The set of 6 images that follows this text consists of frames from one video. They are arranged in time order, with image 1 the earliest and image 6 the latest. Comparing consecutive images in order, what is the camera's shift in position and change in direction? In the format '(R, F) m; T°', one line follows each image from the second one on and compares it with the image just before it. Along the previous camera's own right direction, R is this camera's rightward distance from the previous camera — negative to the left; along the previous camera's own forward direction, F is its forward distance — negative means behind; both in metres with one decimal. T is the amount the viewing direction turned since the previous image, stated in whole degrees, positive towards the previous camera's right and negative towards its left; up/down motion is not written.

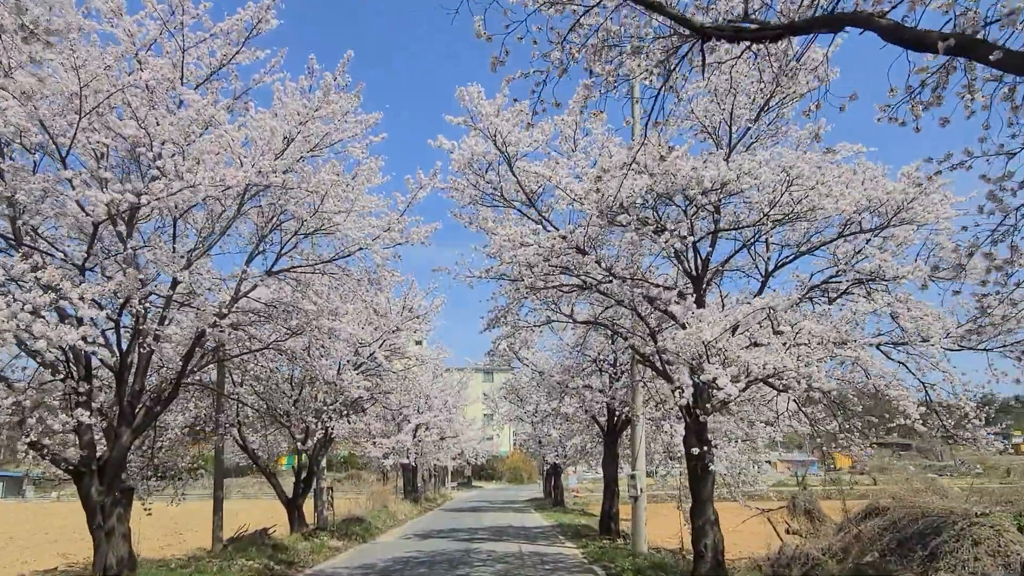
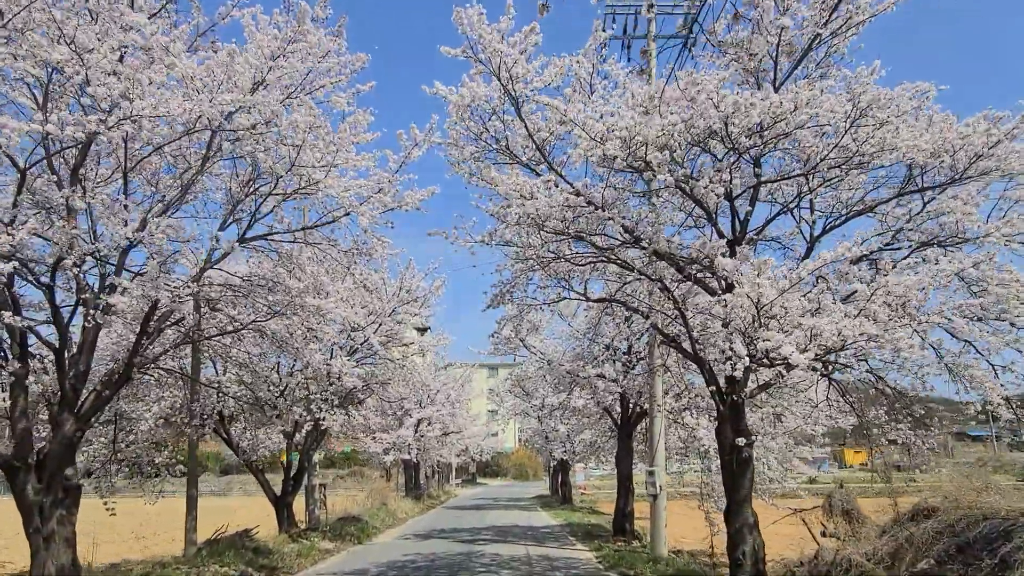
(0.0, +1.4) m; 0°
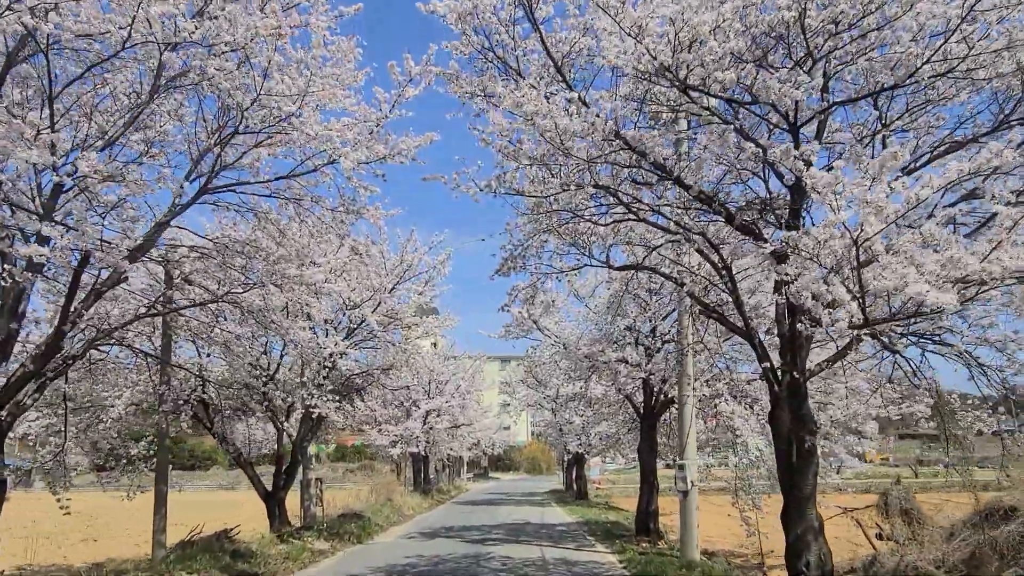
(0.0, +1.6) m; -1°
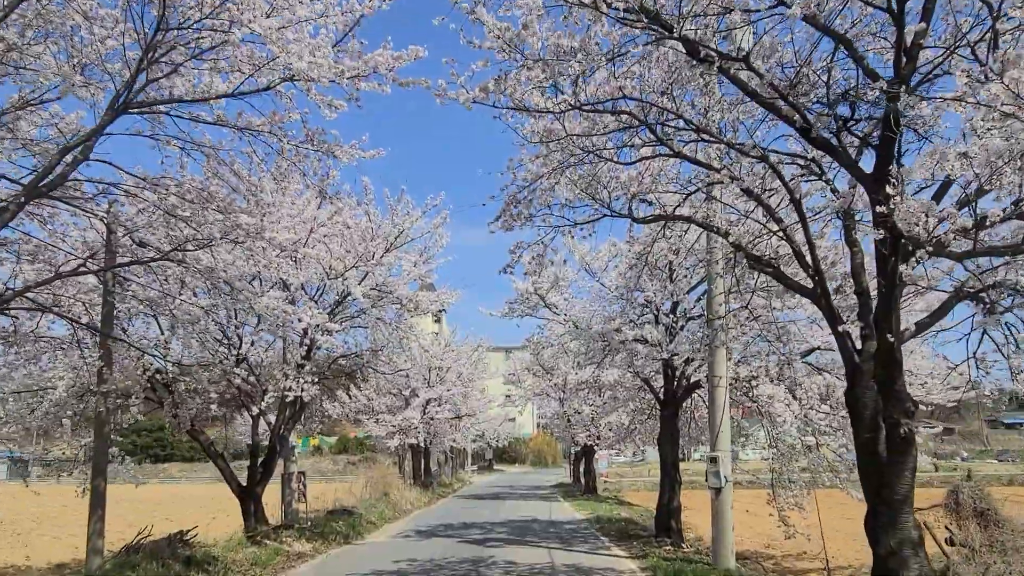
(0.0, +1.8) m; 0°
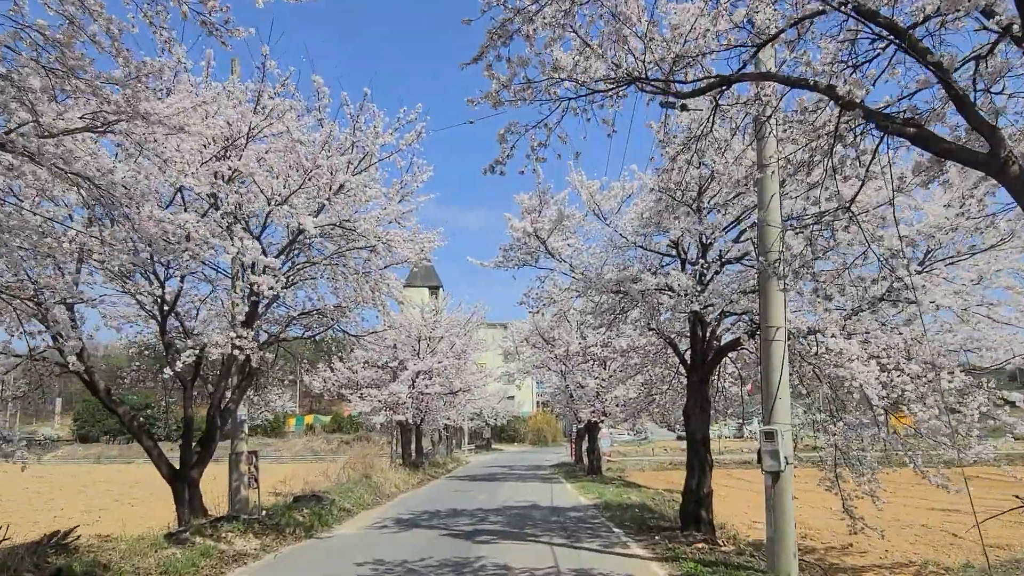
(+0.1, +2.6) m; 0°
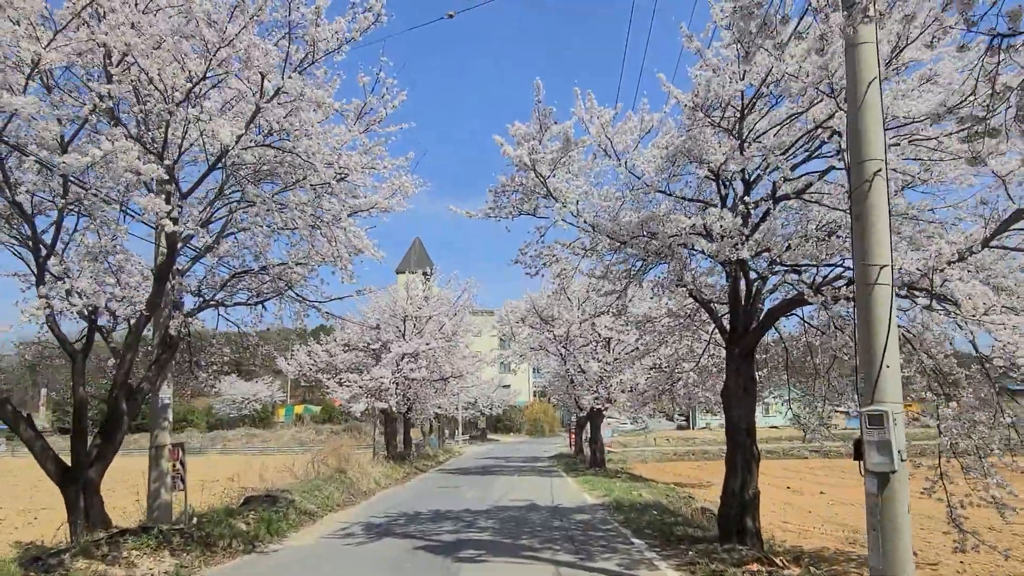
(0.0, +2.6) m; 0°
